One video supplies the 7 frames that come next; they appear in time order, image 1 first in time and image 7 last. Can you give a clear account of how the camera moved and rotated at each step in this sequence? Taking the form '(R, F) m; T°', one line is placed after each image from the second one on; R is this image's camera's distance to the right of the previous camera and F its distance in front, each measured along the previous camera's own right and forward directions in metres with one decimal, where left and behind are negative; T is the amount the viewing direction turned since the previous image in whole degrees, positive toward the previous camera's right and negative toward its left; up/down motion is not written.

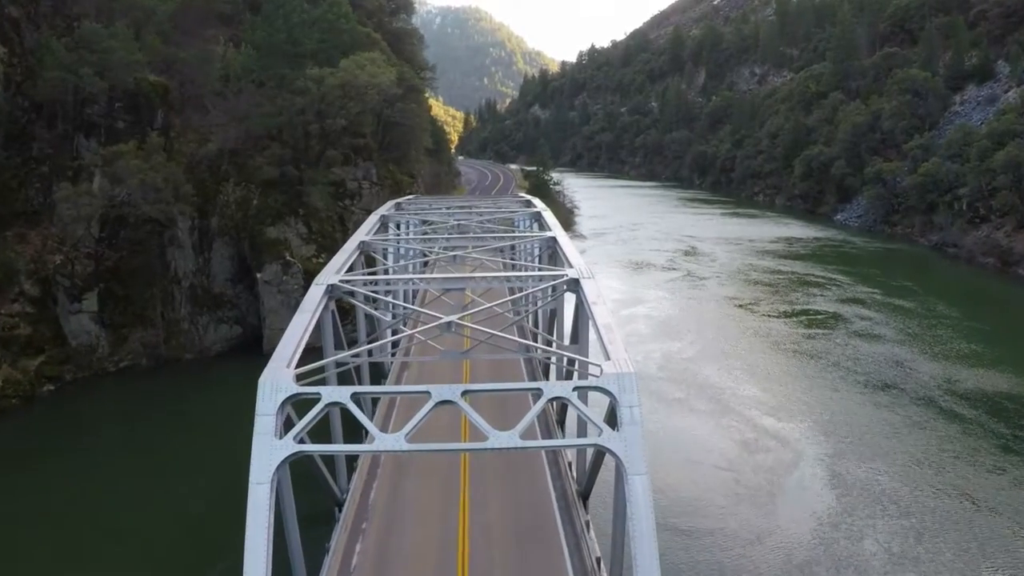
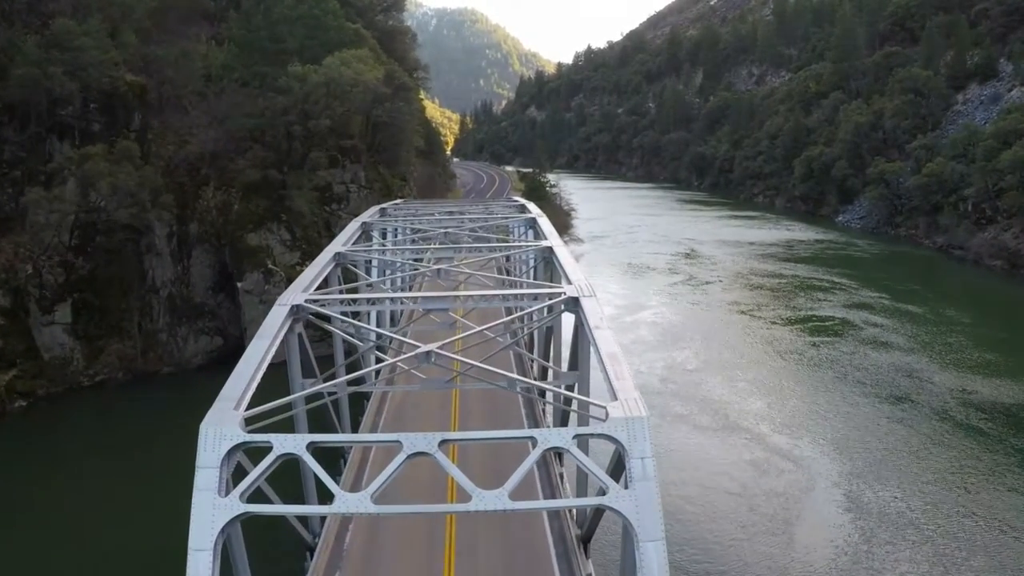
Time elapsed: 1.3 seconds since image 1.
(+0.1, +1.2) m; 0°
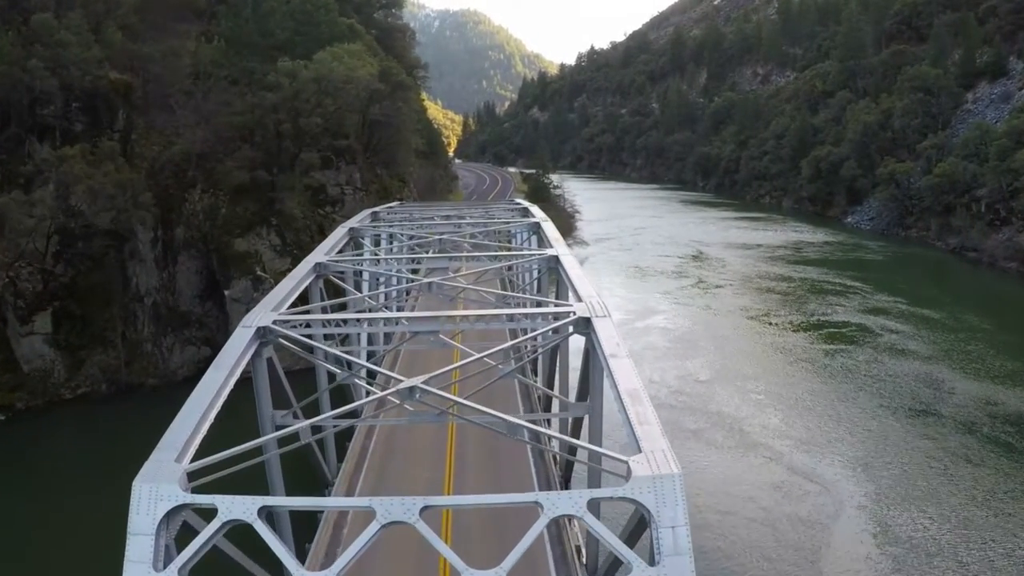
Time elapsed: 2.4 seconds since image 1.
(0.0, +1.2) m; 0°
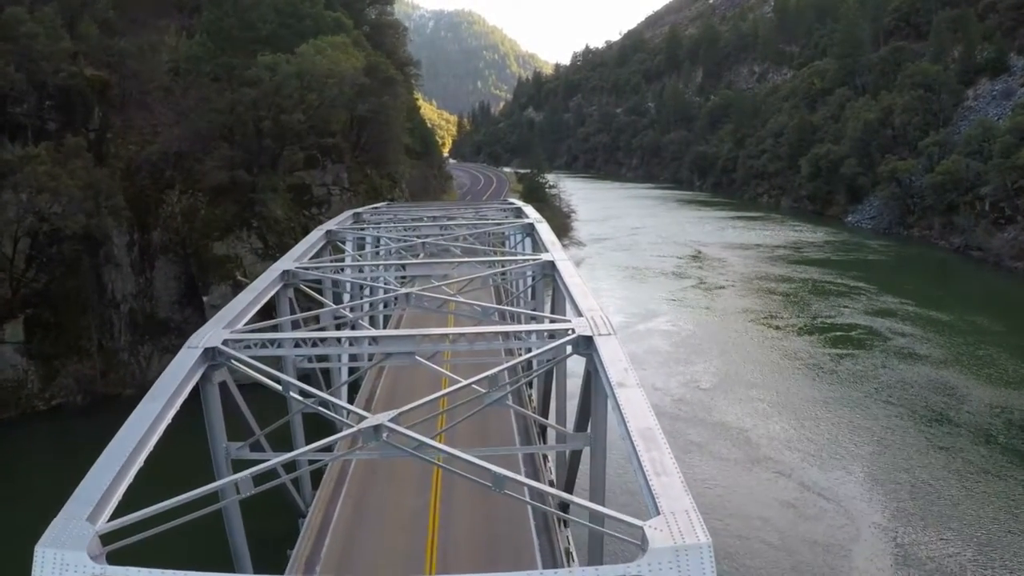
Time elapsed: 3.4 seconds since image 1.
(+0.1, +1.1) m; 0°
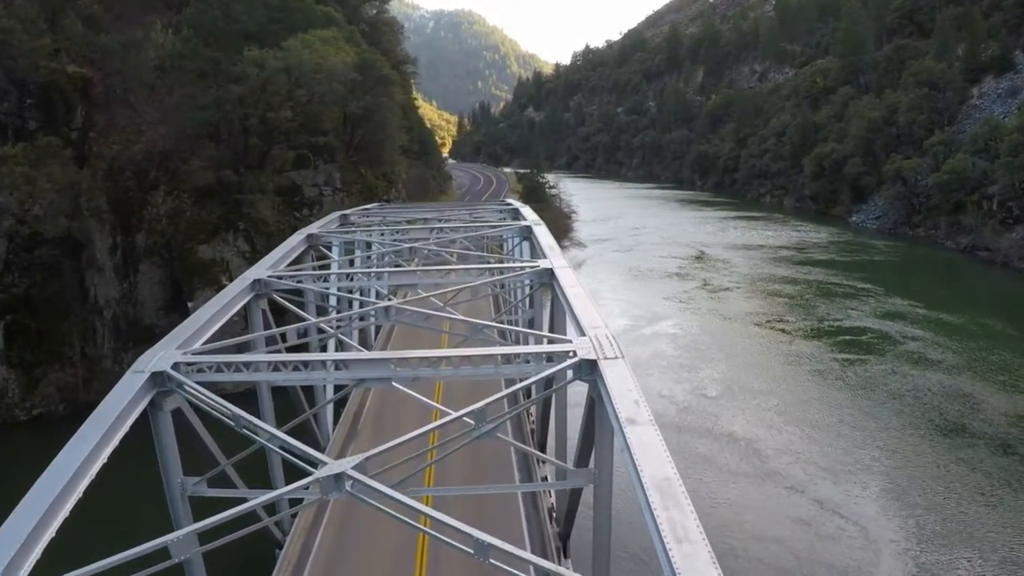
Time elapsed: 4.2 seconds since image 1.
(+0.1, +0.8) m; 0°
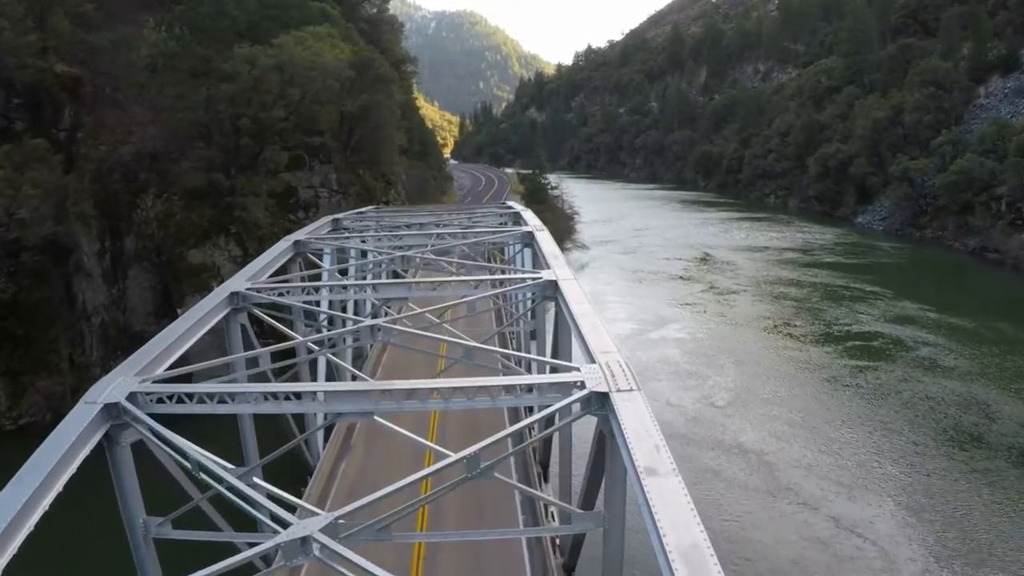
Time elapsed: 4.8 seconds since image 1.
(0.0, +0.7) m; 0°
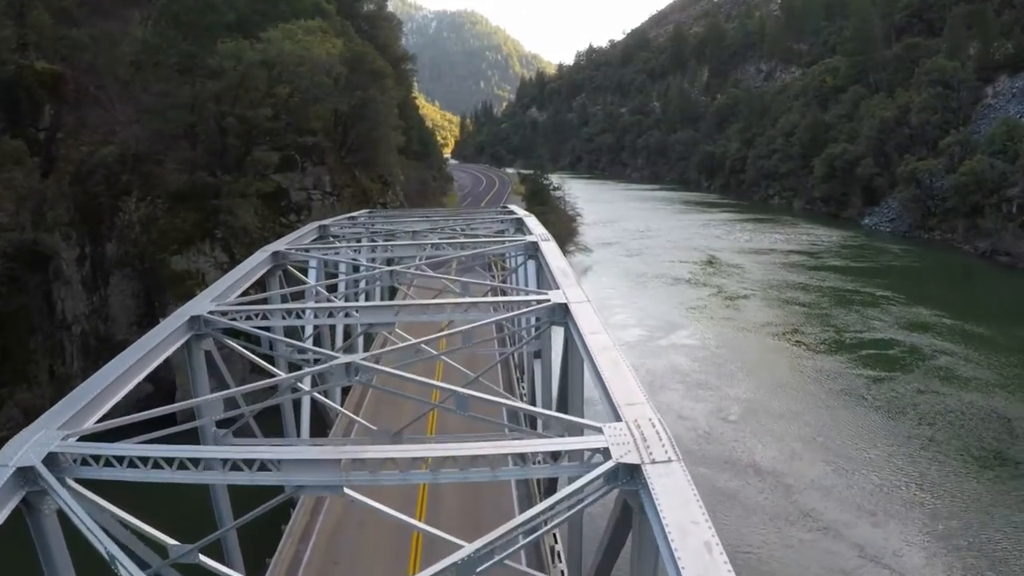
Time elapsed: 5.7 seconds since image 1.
(0.0, +1.0) m; 0°
